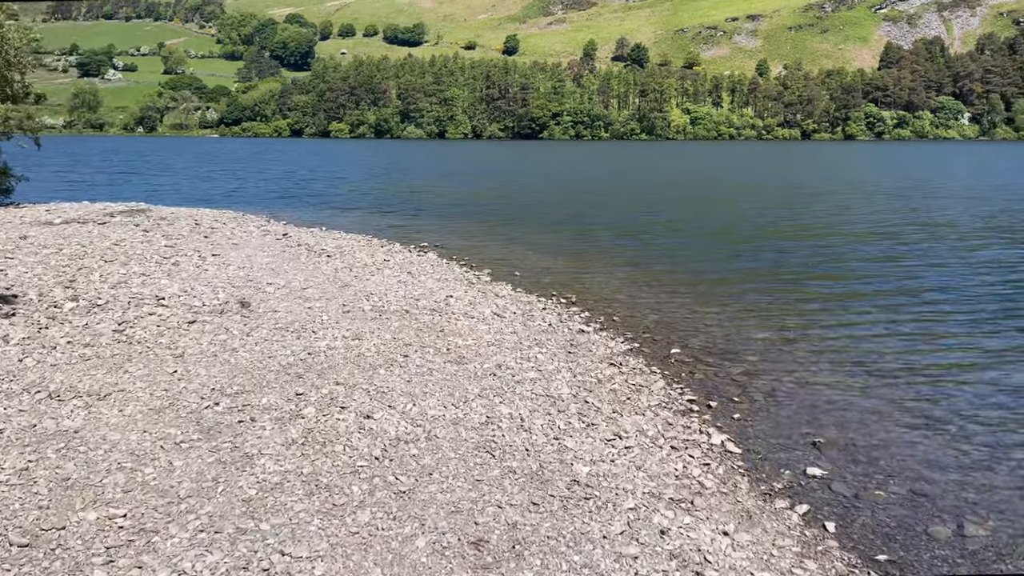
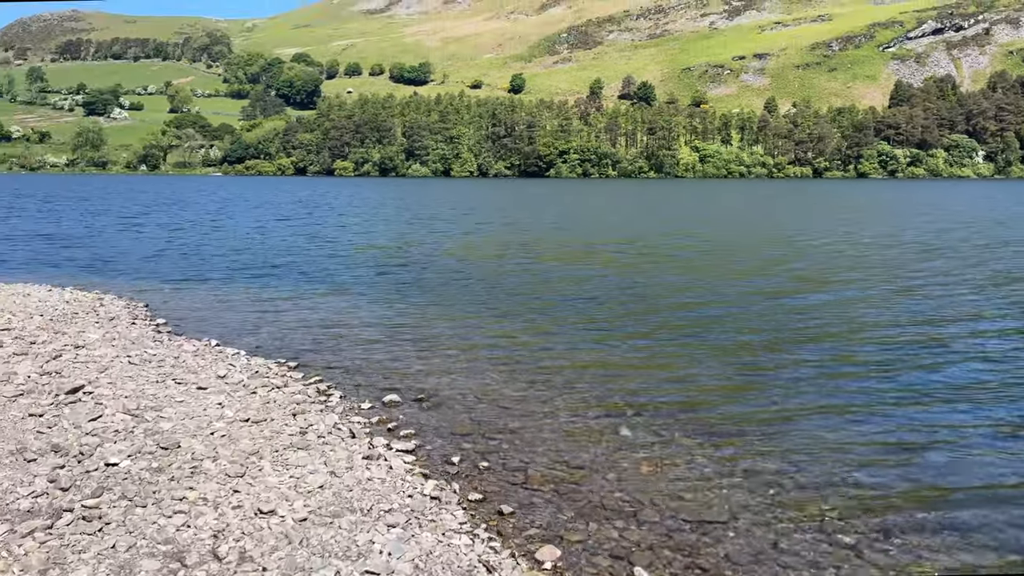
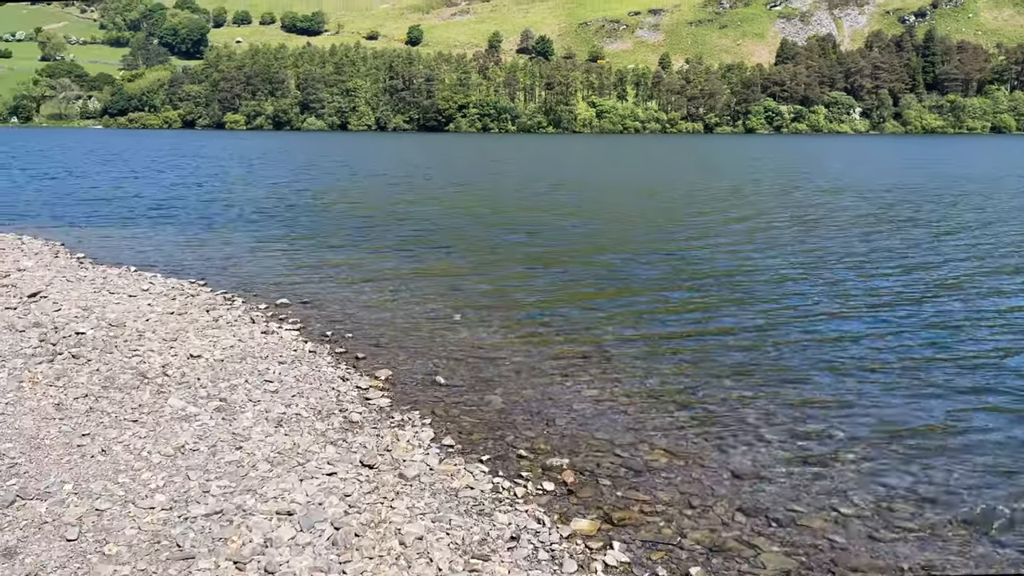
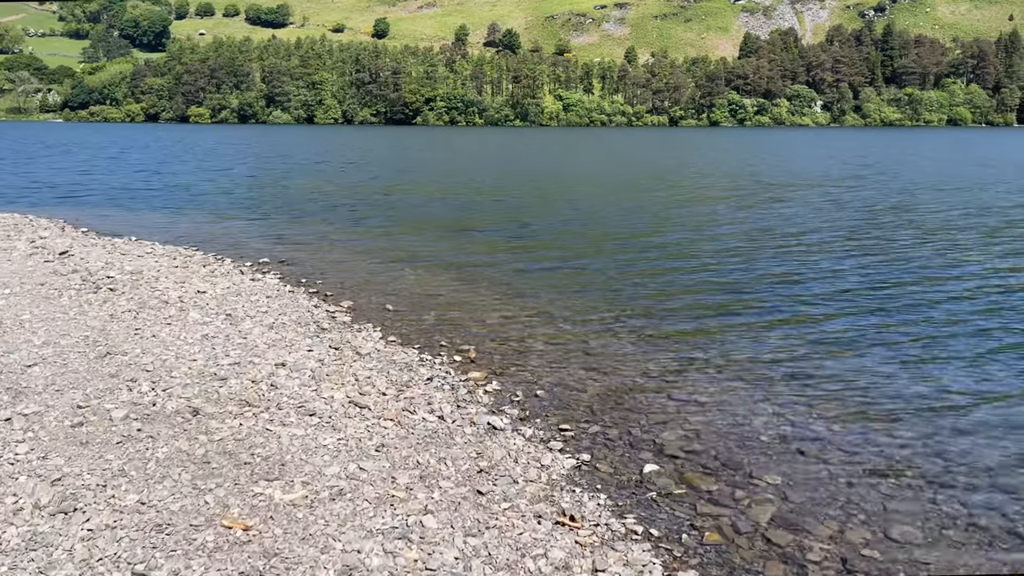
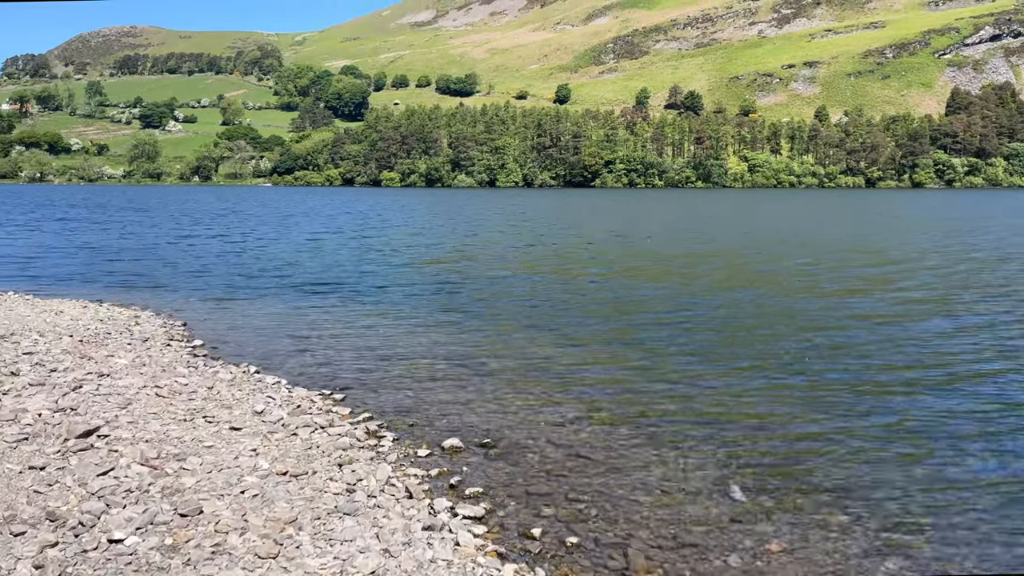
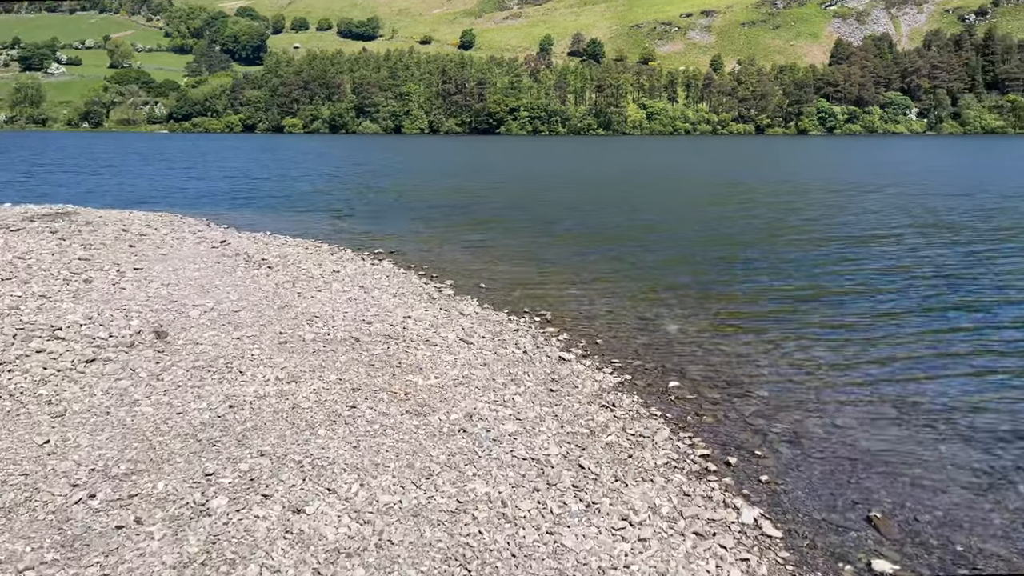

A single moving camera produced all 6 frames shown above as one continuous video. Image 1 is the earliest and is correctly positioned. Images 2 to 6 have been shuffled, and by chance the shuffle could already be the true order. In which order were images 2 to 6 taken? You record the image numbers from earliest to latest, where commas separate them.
6, 4, 3, 2, 5
